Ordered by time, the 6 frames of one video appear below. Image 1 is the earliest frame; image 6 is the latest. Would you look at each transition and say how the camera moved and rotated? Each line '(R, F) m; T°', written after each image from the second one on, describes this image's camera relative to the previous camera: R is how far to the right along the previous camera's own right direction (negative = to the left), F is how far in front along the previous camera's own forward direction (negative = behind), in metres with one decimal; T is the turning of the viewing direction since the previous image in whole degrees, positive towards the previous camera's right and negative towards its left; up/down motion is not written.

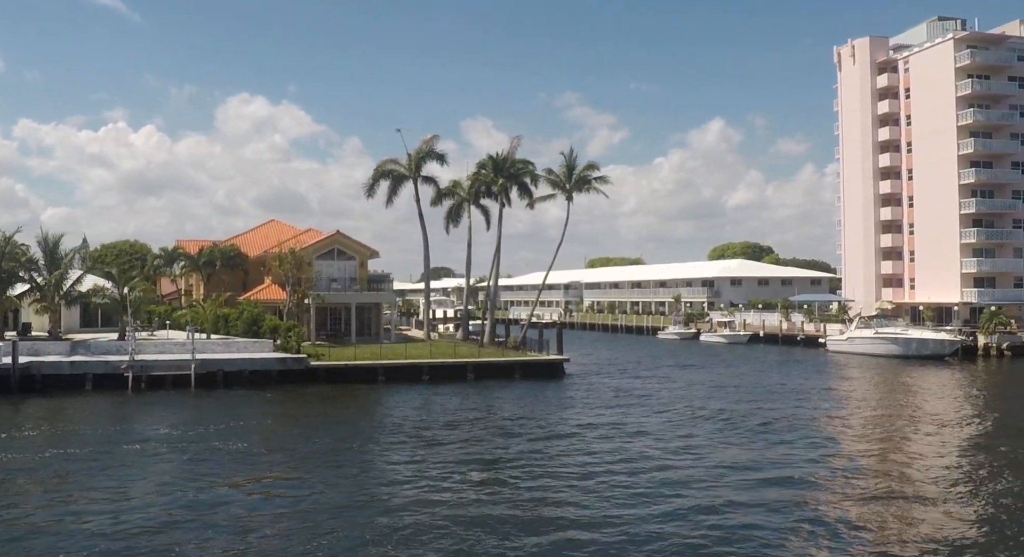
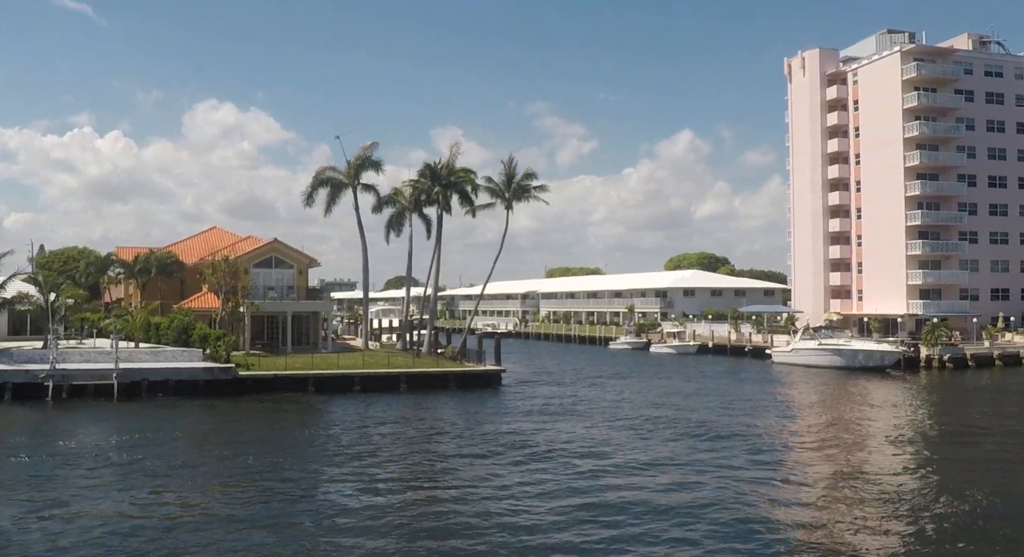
(+2.1, +0.7) m; +1°
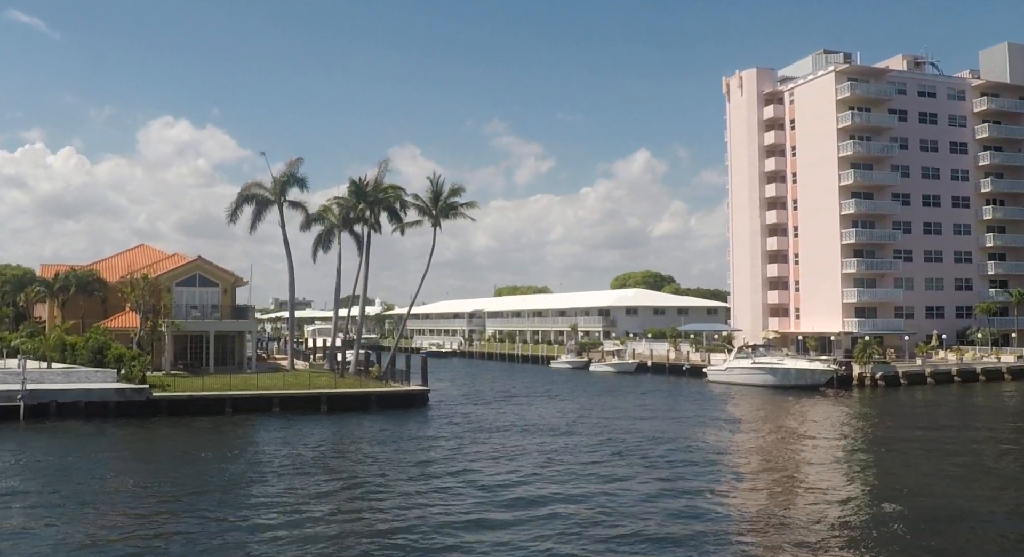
(+2.1, +0.8) m; +2°
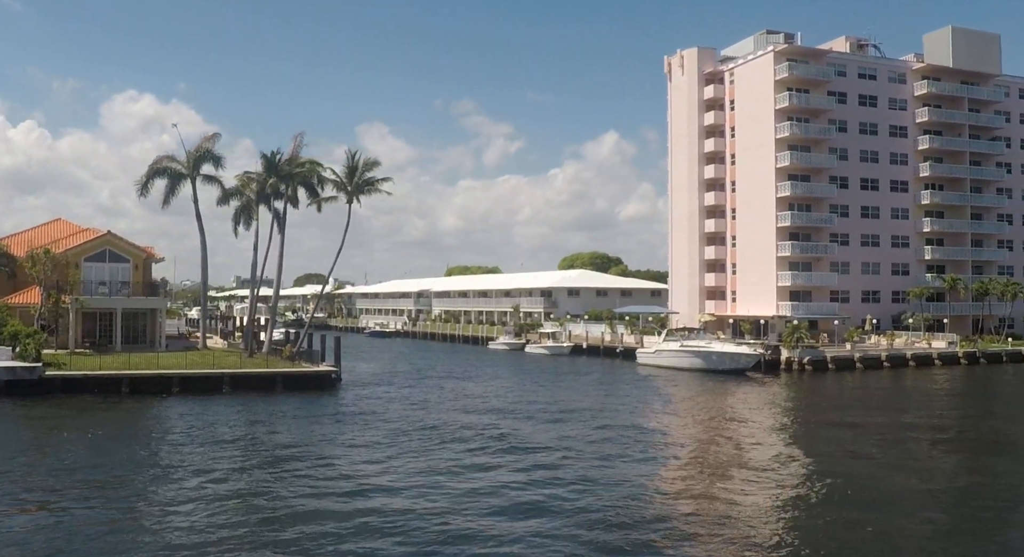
(+3.4, +1.2) m; +1°
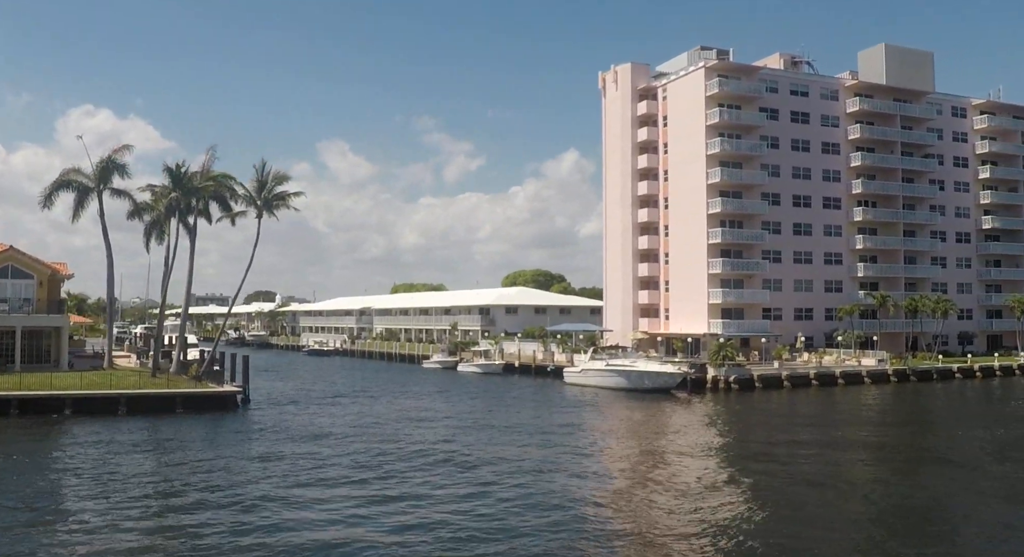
(+2.9, +1.2) m; +2°
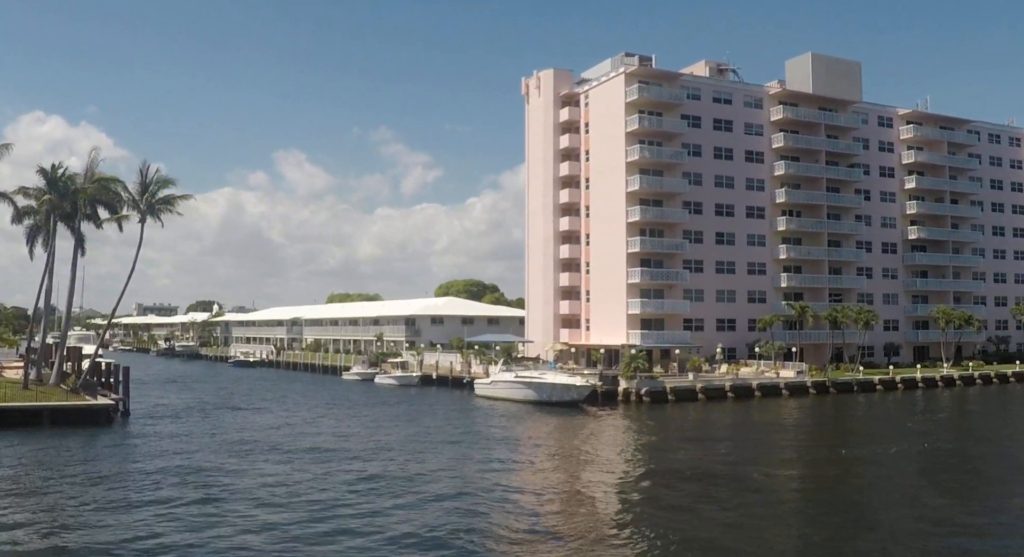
(+3.9, +1.7) m; +2°
